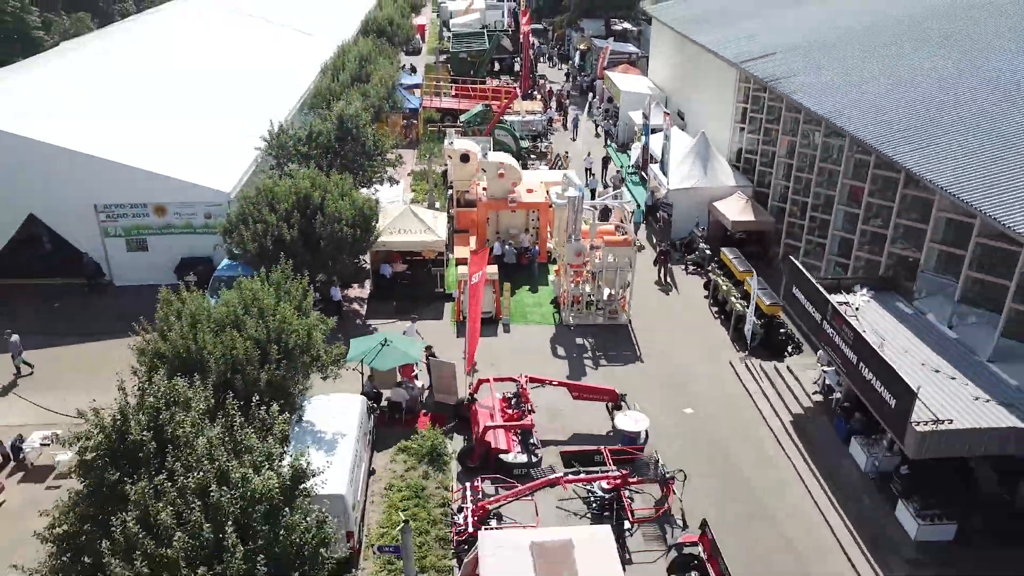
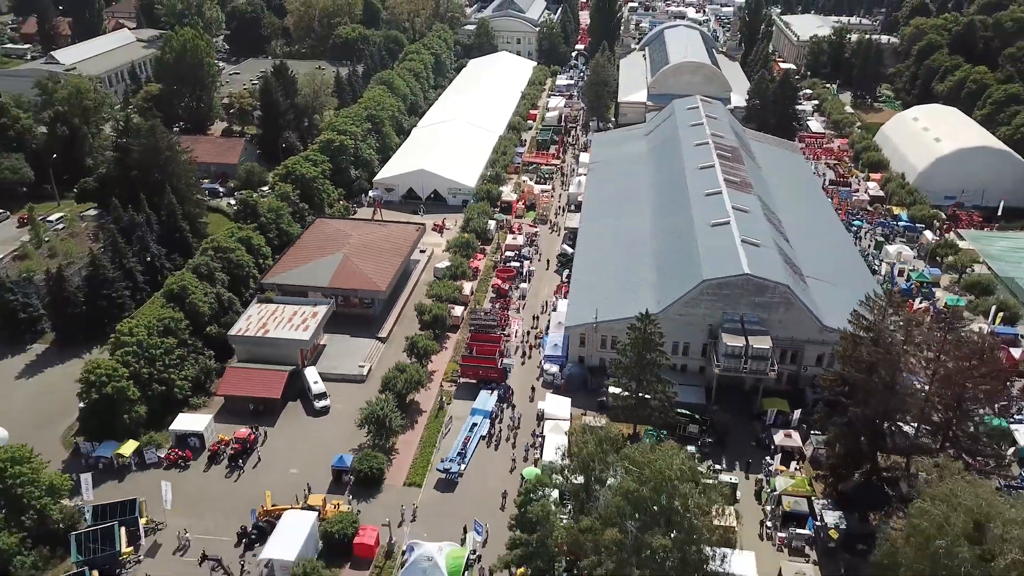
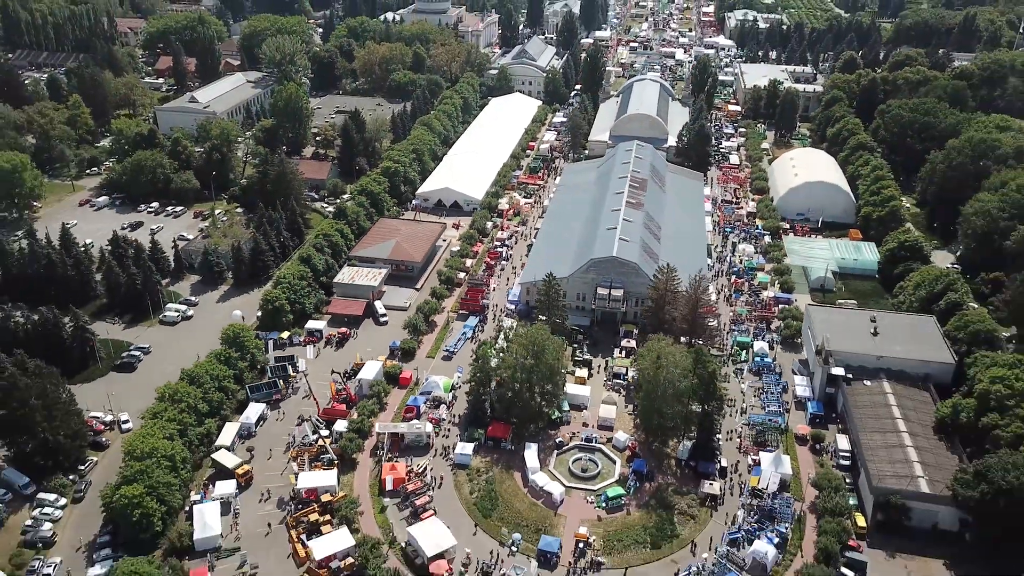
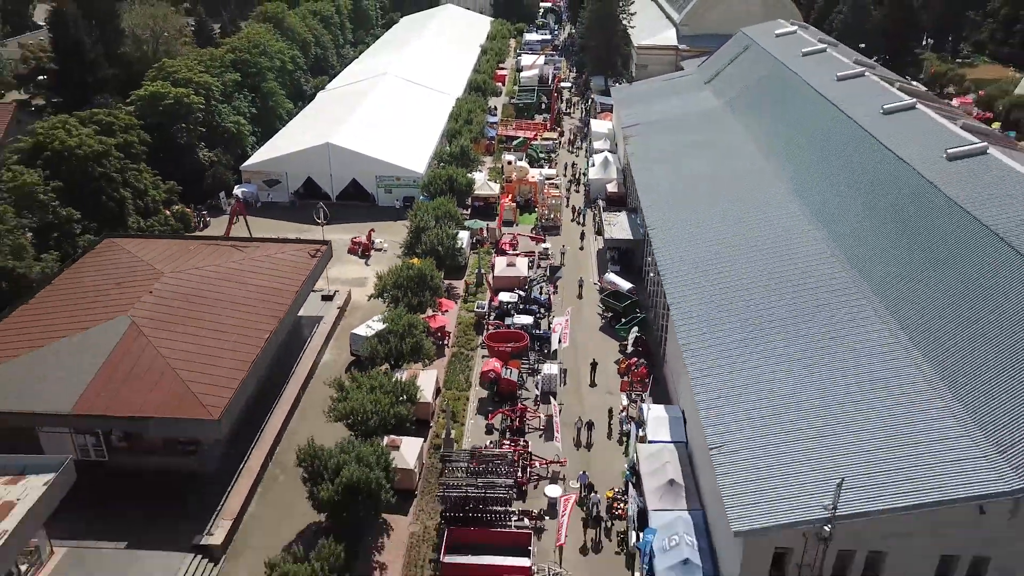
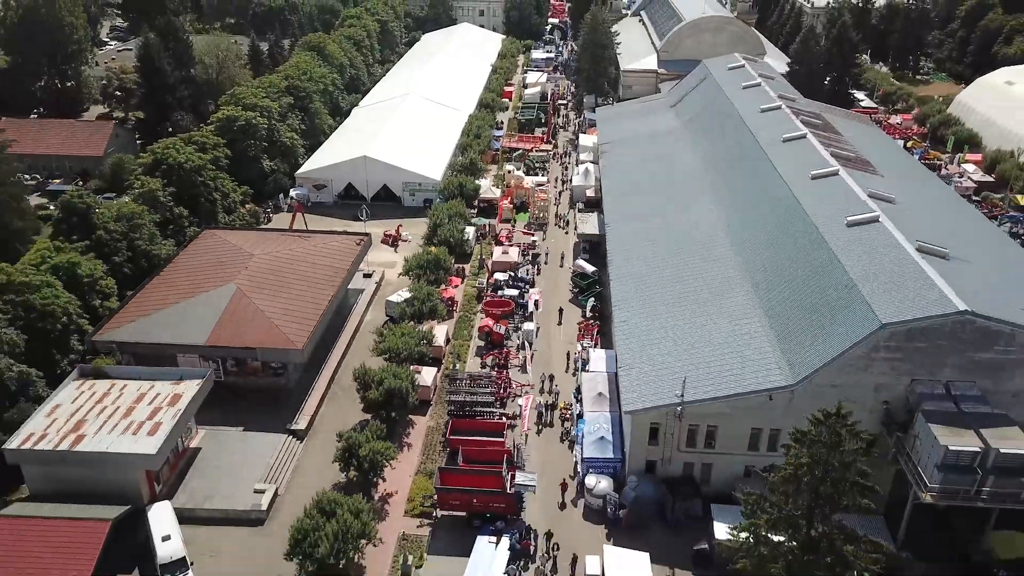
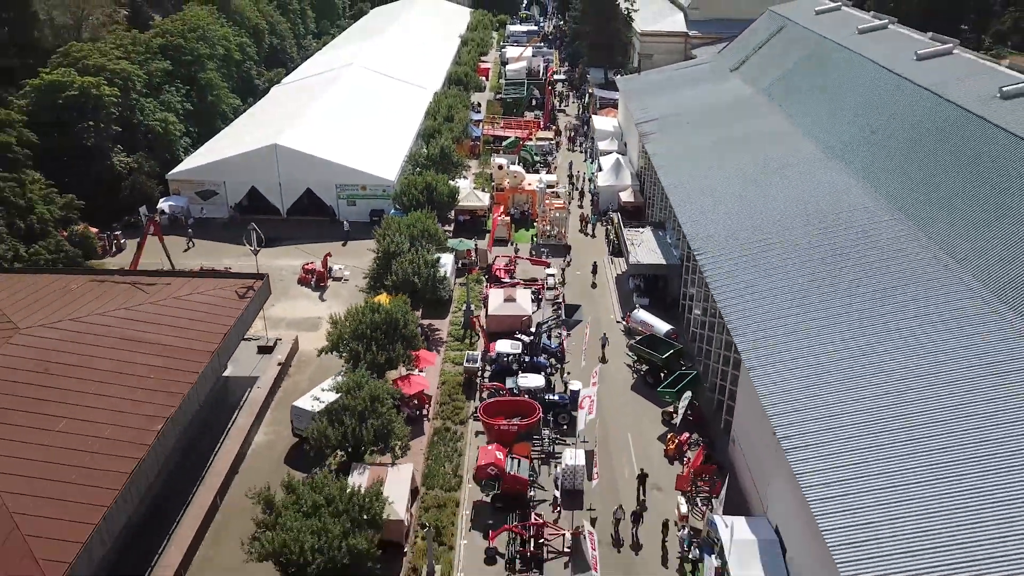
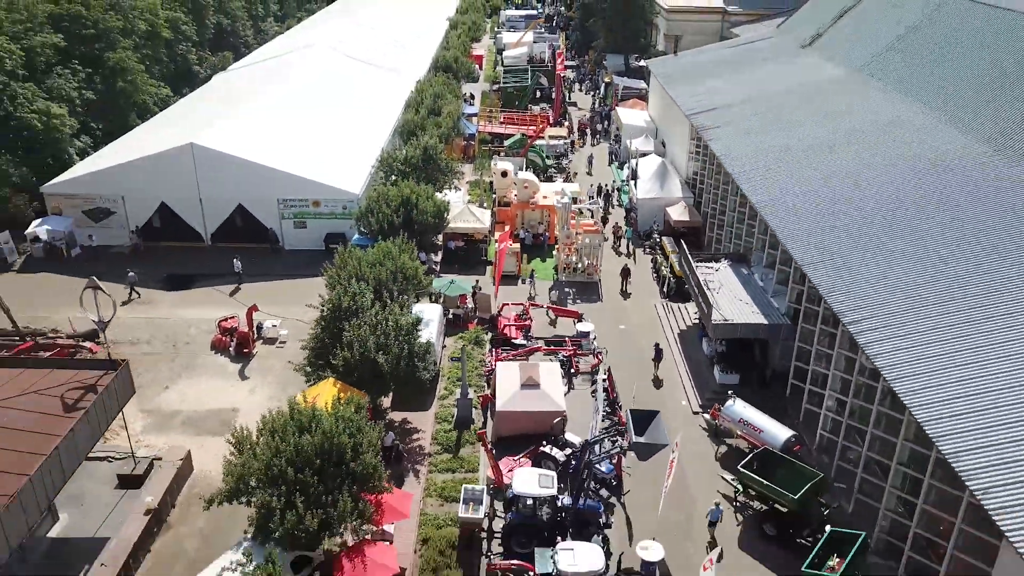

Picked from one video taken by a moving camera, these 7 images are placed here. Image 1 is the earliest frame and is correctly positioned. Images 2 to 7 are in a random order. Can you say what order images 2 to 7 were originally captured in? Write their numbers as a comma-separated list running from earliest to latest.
7, 6, 4, 5, 2, 3
